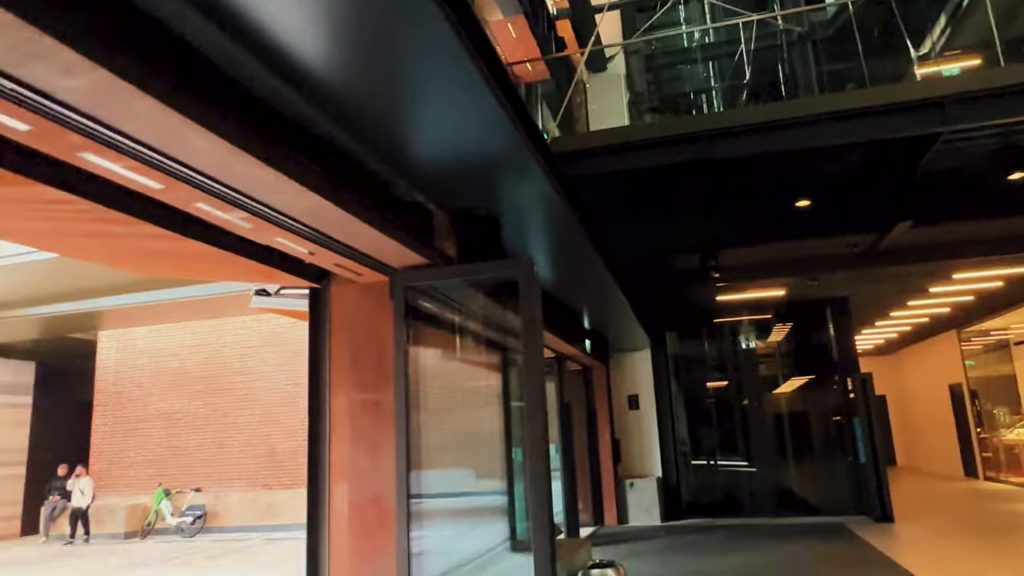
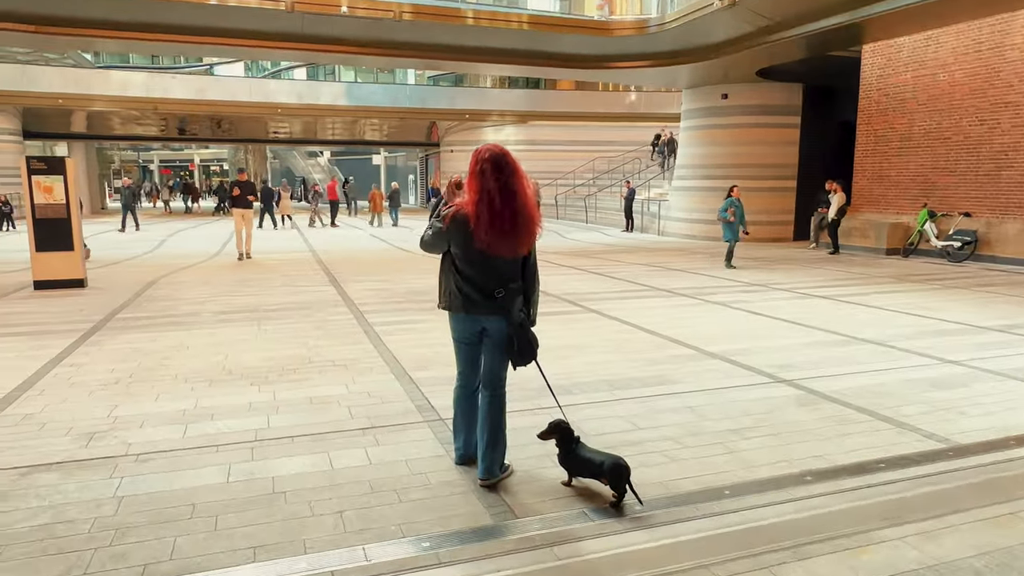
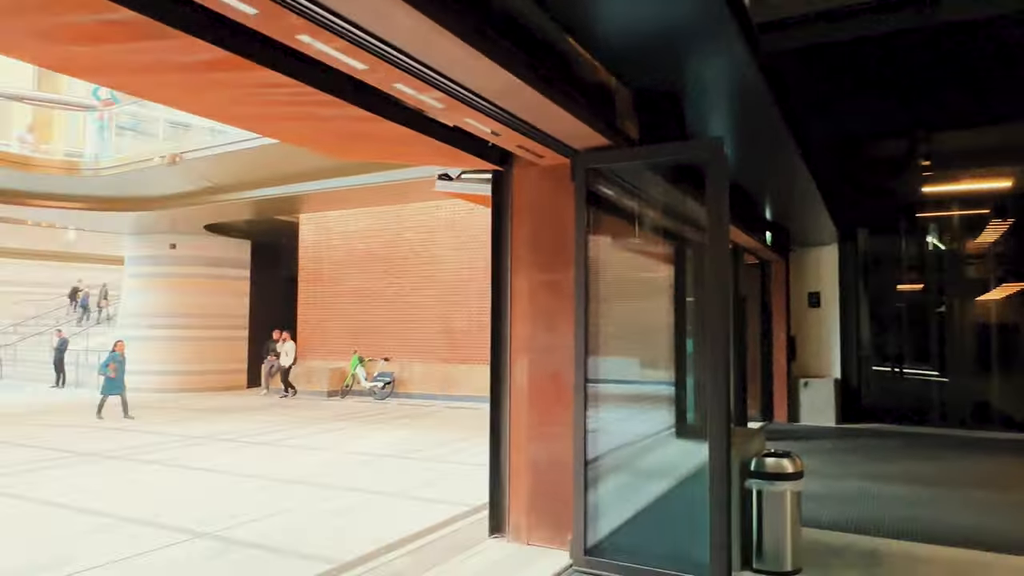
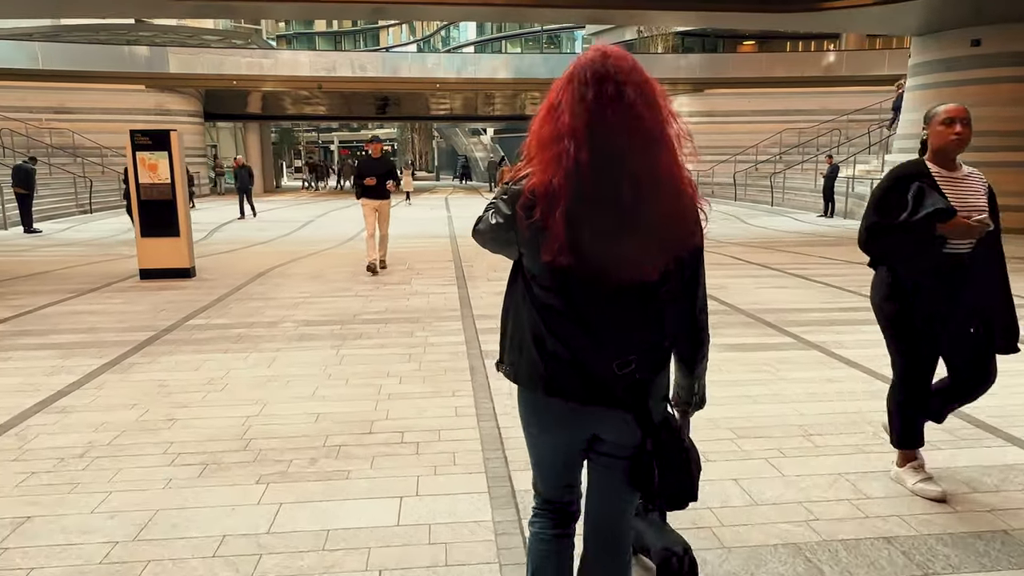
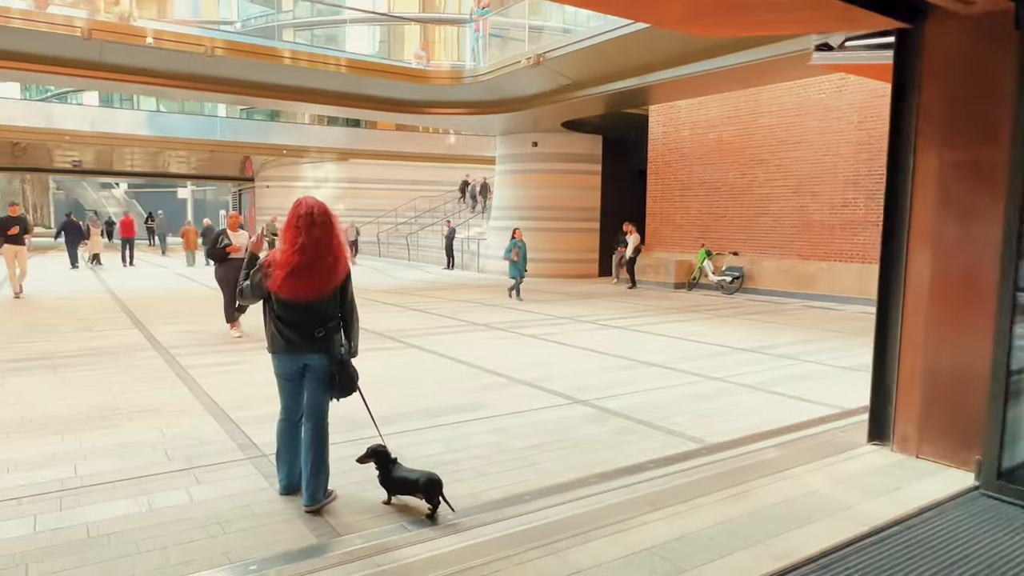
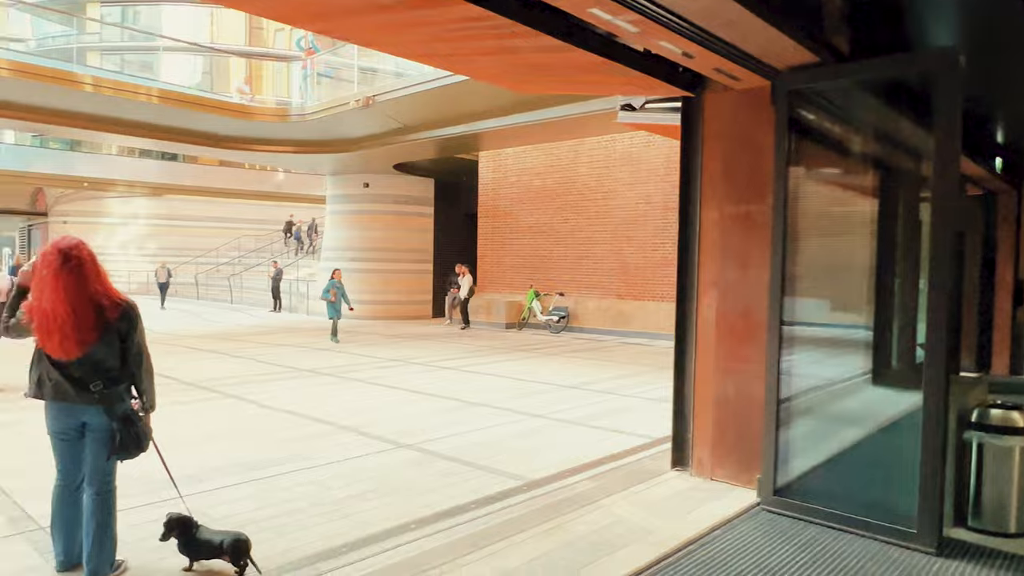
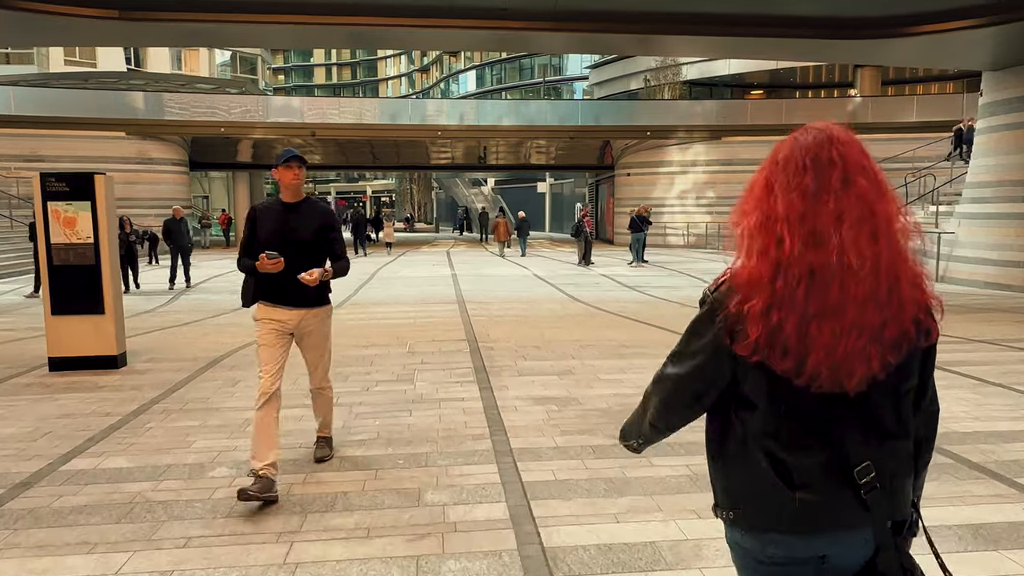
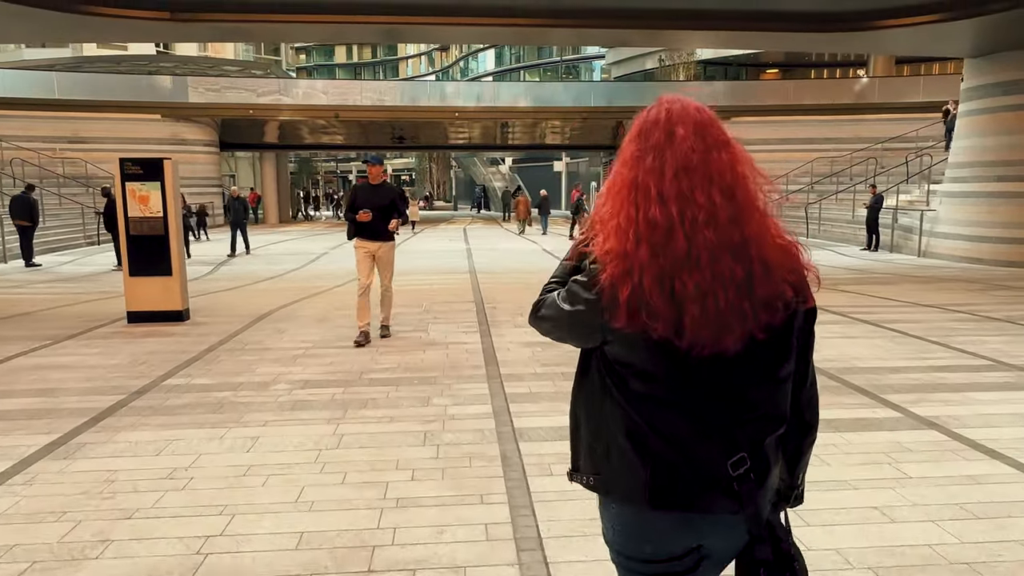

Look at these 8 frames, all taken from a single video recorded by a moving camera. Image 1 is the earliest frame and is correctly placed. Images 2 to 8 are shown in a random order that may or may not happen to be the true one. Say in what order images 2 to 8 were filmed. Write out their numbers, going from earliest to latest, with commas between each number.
3, 6, 5, 2, 4, 8, 7
